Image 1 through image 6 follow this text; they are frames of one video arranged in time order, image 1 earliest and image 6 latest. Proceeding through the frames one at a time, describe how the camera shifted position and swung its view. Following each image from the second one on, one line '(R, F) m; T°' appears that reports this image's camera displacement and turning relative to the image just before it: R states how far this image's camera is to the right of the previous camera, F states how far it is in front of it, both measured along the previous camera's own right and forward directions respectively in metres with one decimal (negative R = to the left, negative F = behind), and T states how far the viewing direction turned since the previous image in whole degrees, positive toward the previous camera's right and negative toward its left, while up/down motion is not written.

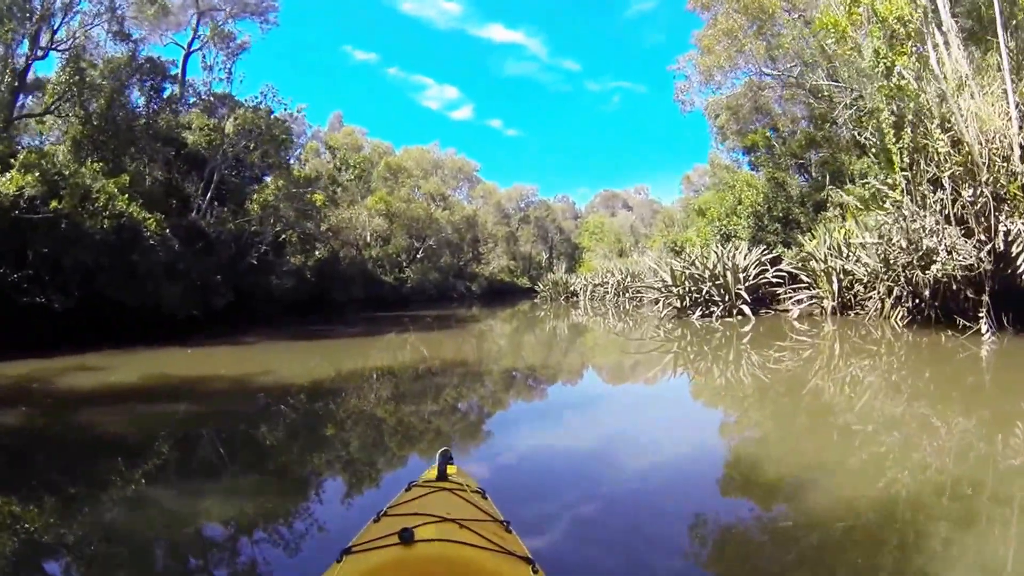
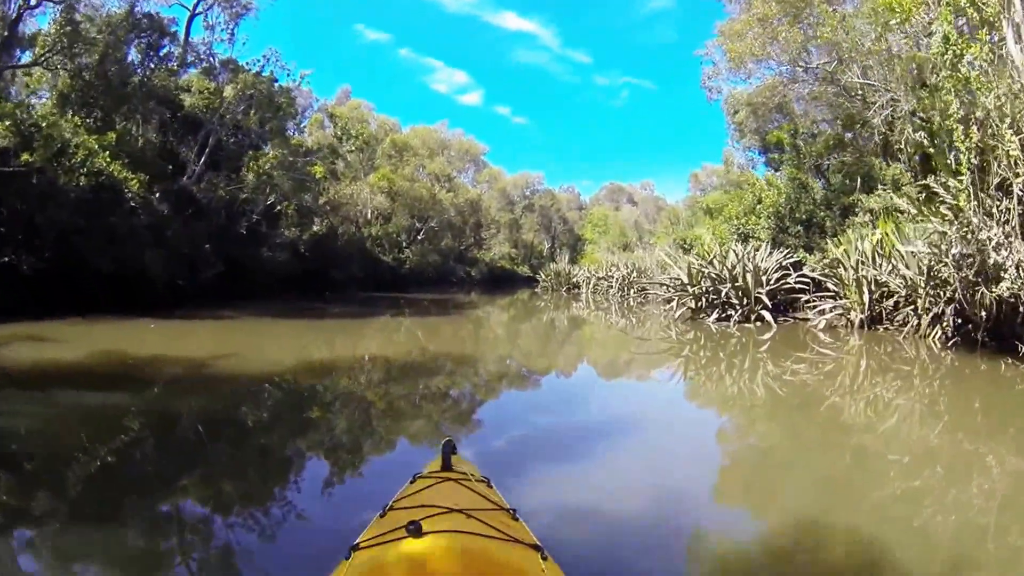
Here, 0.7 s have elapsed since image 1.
(0.0, +0.6) m; 0°
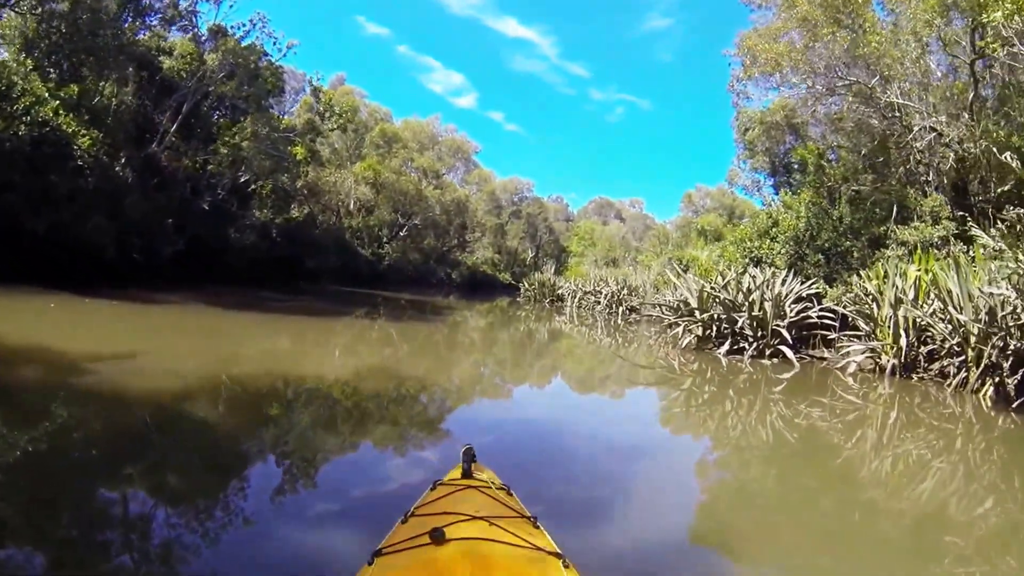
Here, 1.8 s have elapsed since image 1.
(-0.1, +0.9) m; +2°
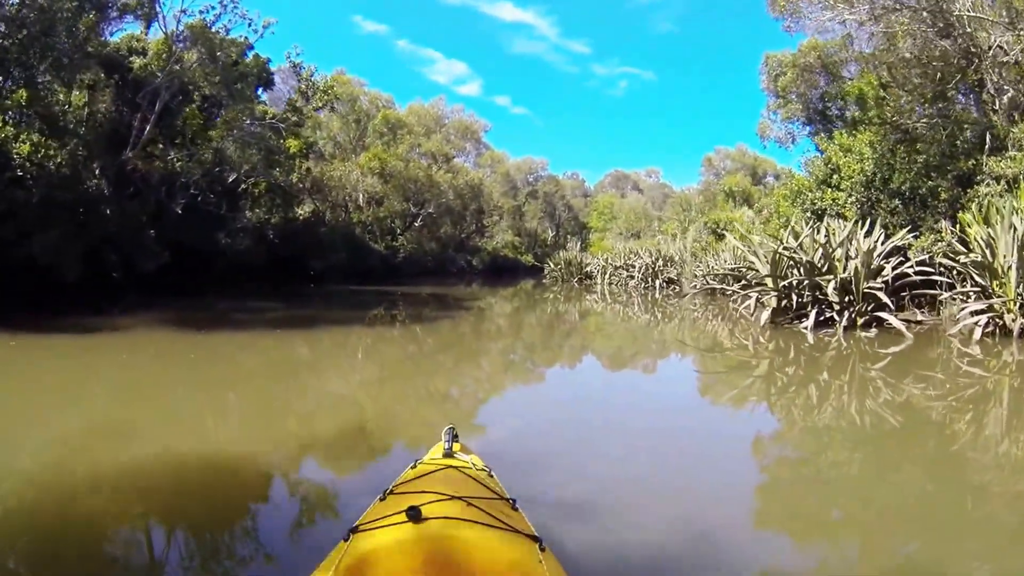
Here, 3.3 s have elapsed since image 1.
(0.0, +1.2) m; -2°
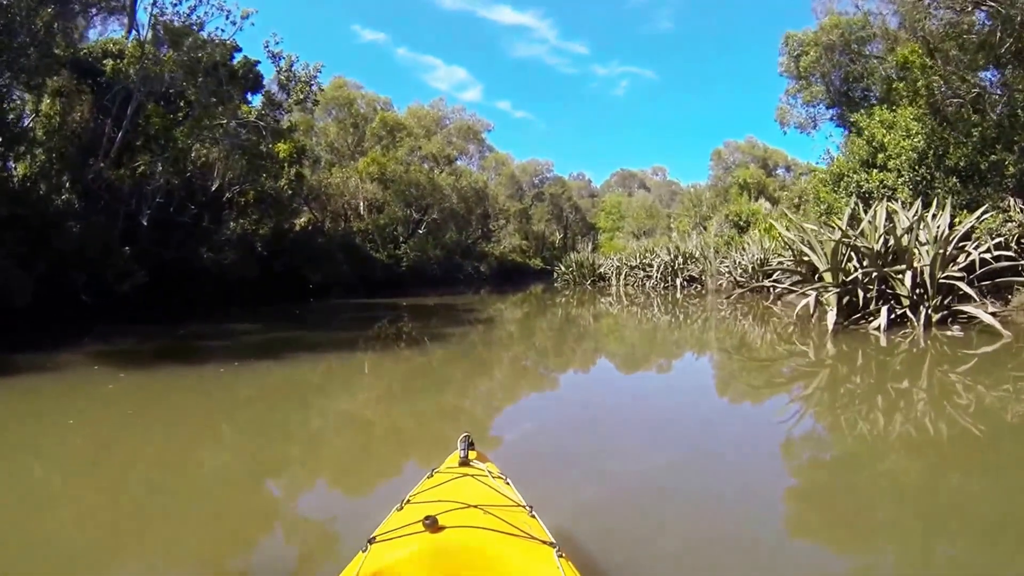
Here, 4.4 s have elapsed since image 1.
(0.0, +0.9) m; -1°
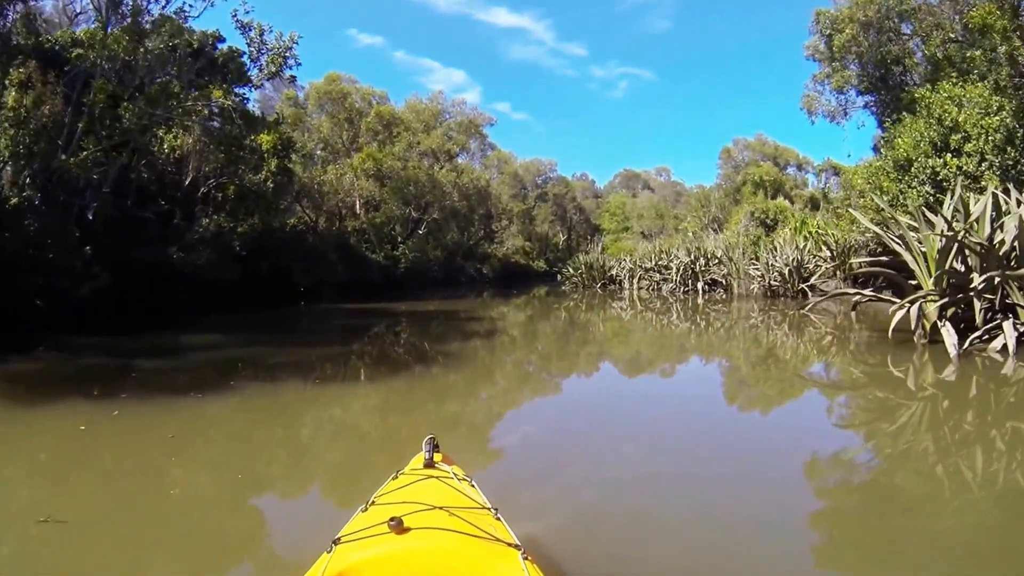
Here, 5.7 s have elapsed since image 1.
(-0.1, +1.0) m; 0°
